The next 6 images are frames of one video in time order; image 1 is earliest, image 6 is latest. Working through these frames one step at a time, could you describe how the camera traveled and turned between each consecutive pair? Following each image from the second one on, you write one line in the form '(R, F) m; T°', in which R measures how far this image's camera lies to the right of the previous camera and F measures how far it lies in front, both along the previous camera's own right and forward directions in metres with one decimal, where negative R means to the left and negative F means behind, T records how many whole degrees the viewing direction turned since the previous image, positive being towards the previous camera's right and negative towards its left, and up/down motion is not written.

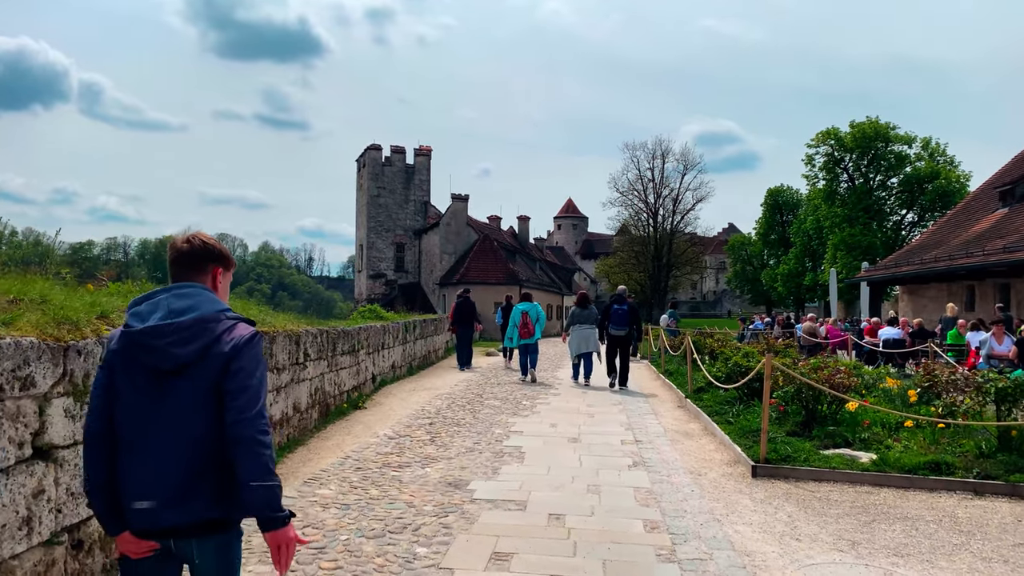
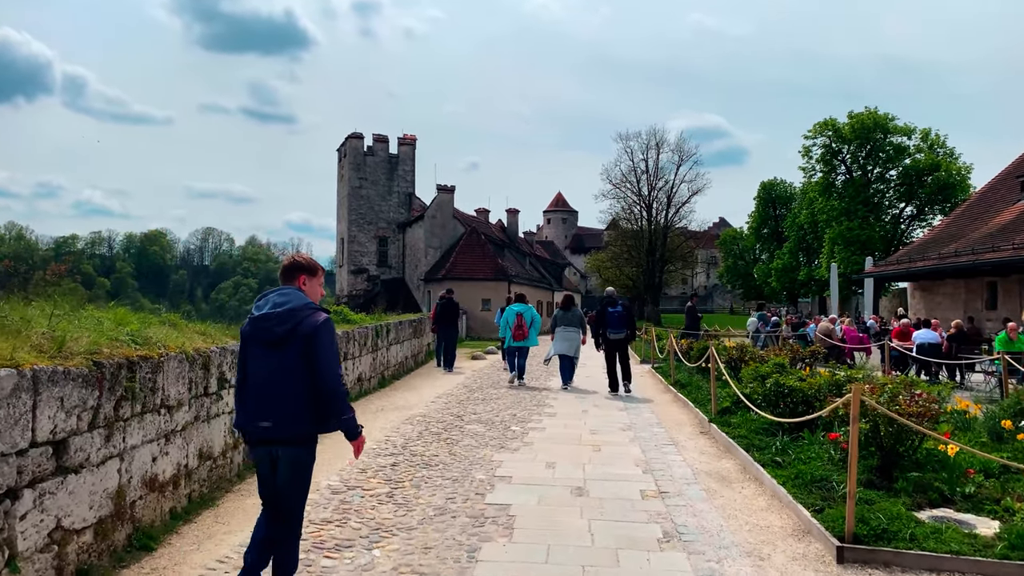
(0.0, +2.1) m; +1°
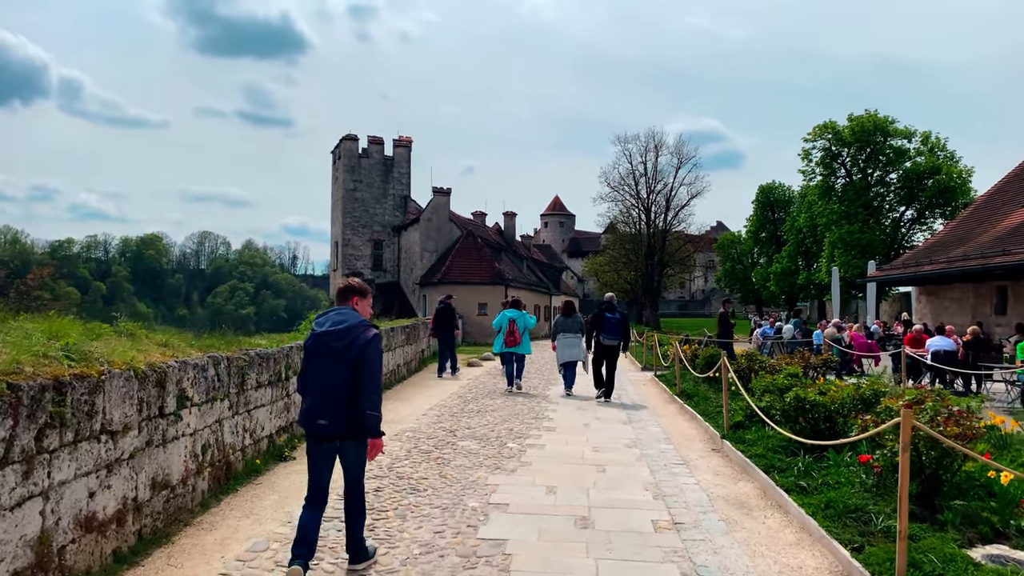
(0.0, +0.7) m; 0°
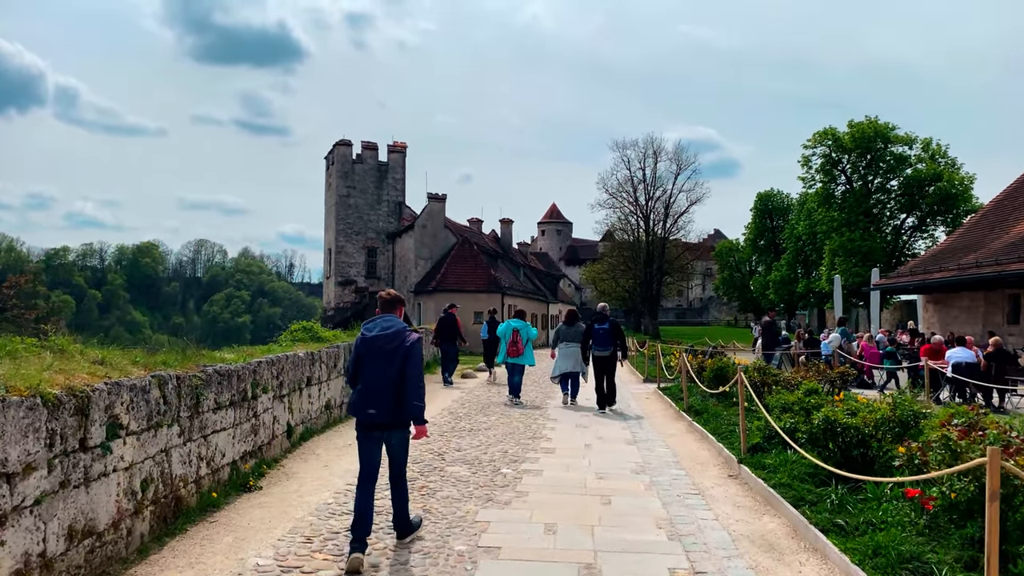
(0.0, +0.9) m; 0°
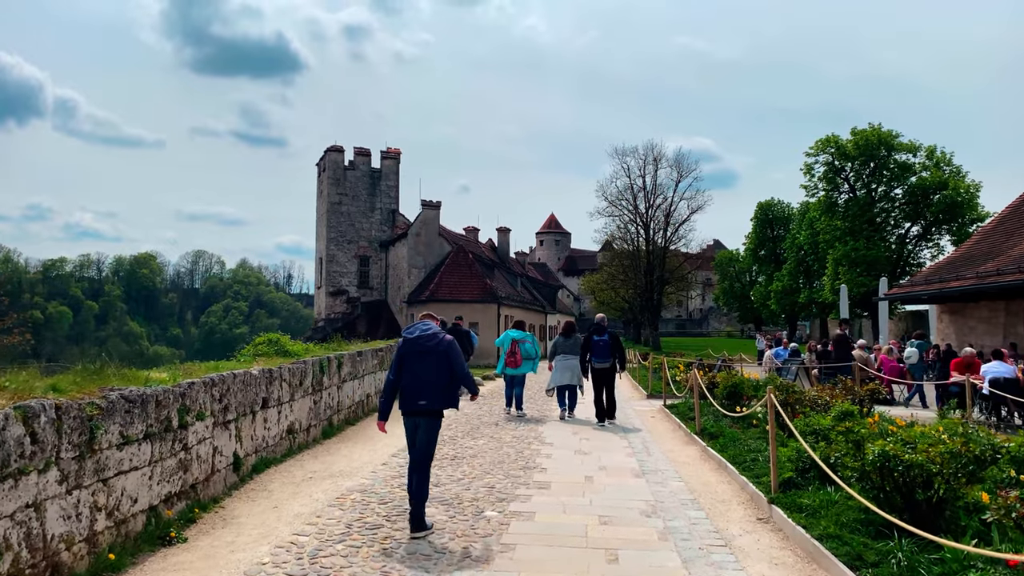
(+0.1, +1.3) m; 0°
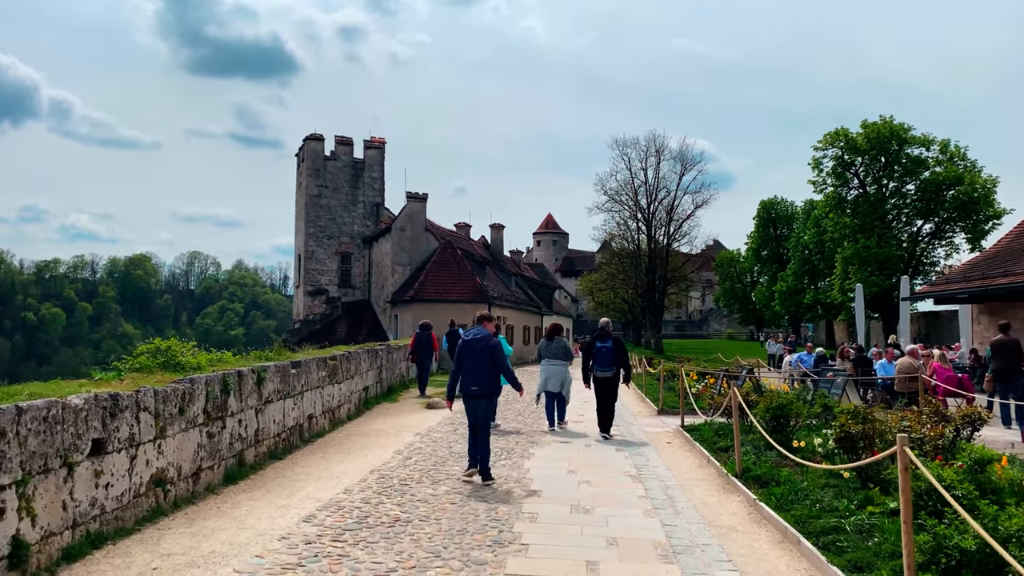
(+0.3, +2.9) m; 0°
